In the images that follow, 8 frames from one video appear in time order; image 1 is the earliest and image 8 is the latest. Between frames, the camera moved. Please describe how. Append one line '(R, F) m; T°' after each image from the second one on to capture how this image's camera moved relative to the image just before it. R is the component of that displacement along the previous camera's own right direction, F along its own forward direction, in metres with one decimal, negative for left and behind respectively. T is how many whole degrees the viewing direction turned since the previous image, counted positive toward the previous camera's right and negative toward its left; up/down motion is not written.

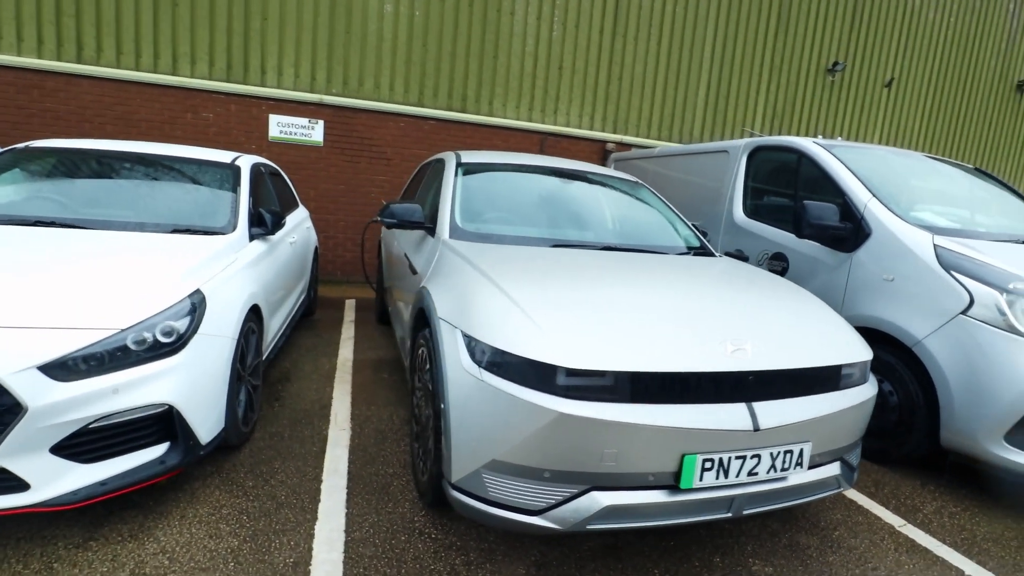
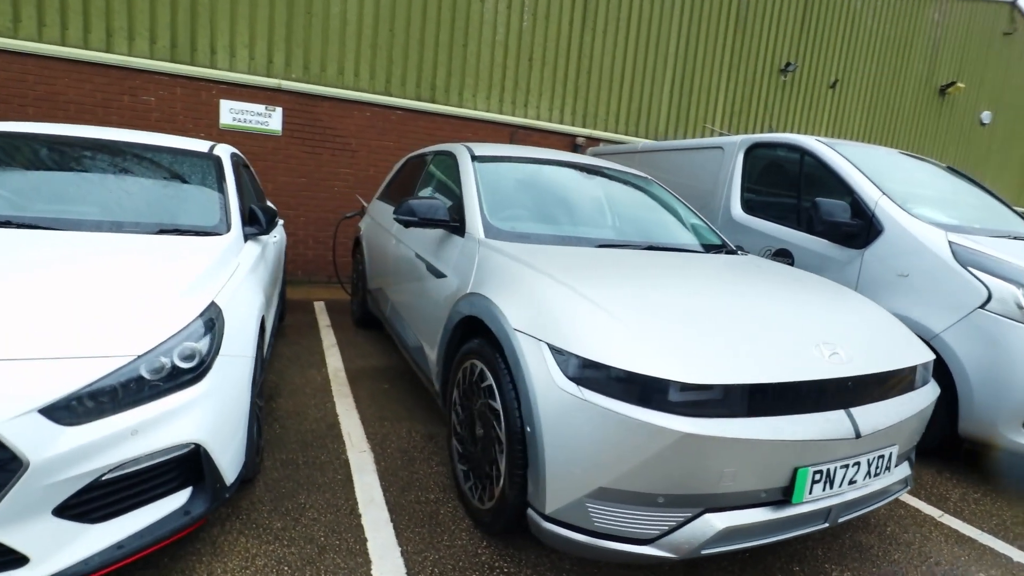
(-0.6, +0.3) m; +8°
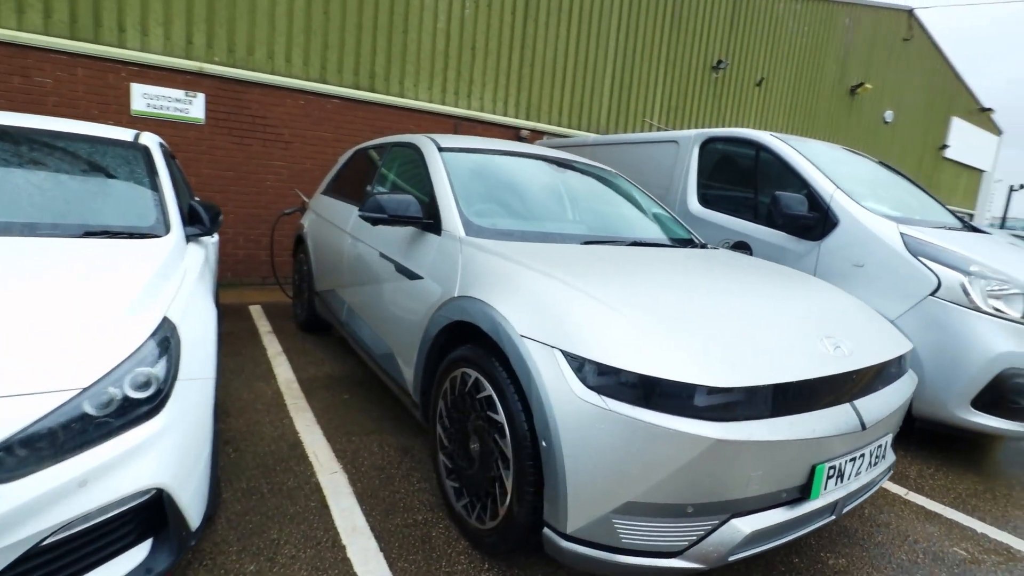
(-0.3, +0.2) m; +8°
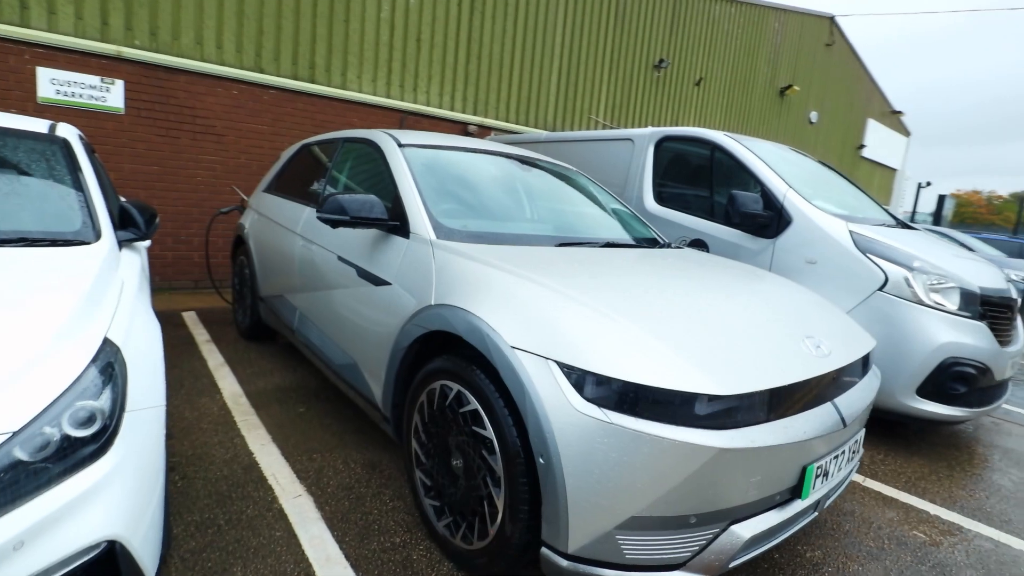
(-0.2, +0.1) m; +6°
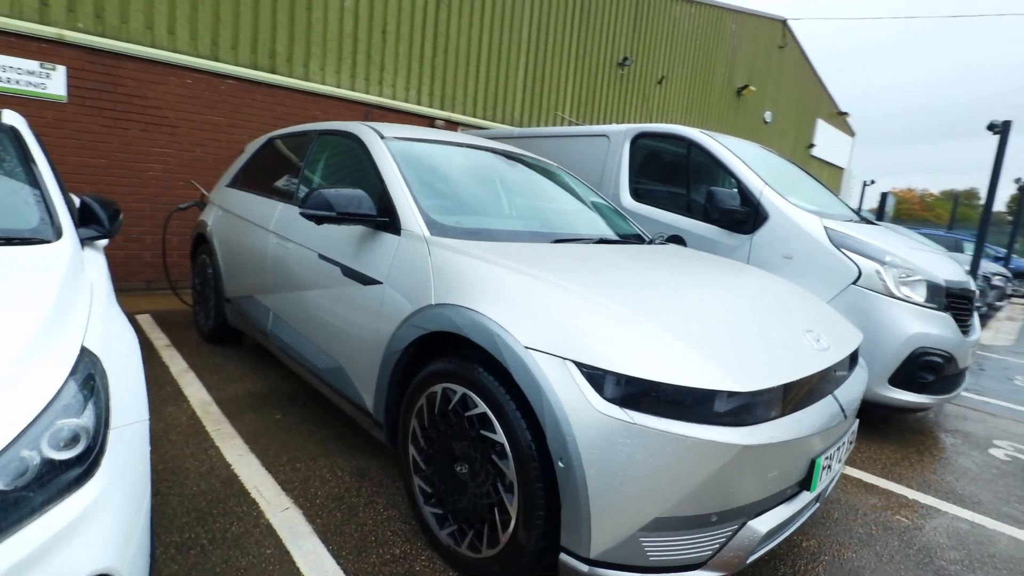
(-0.2, +0.1) m; +4°
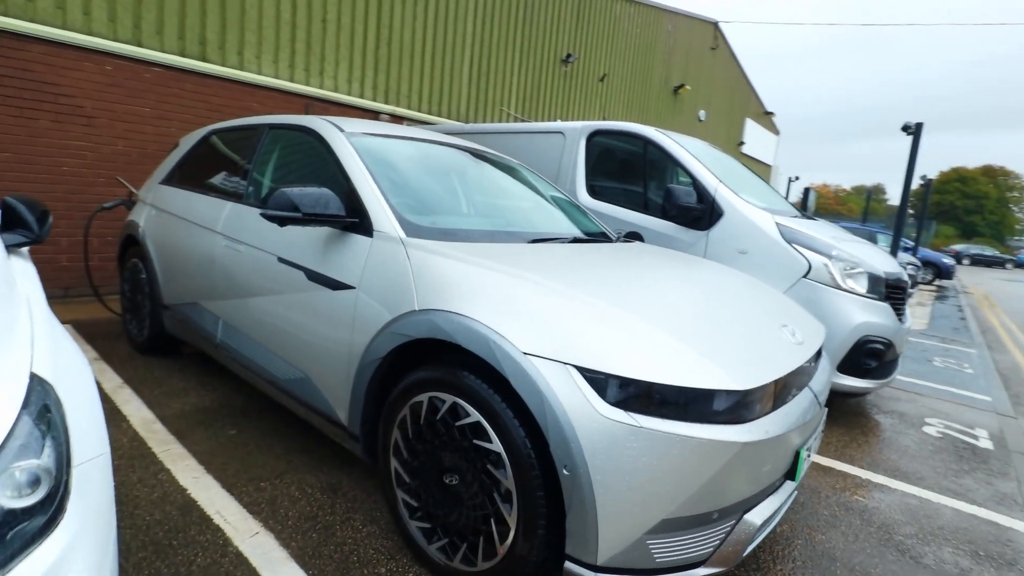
(-0.2, +0.1) m; +6°
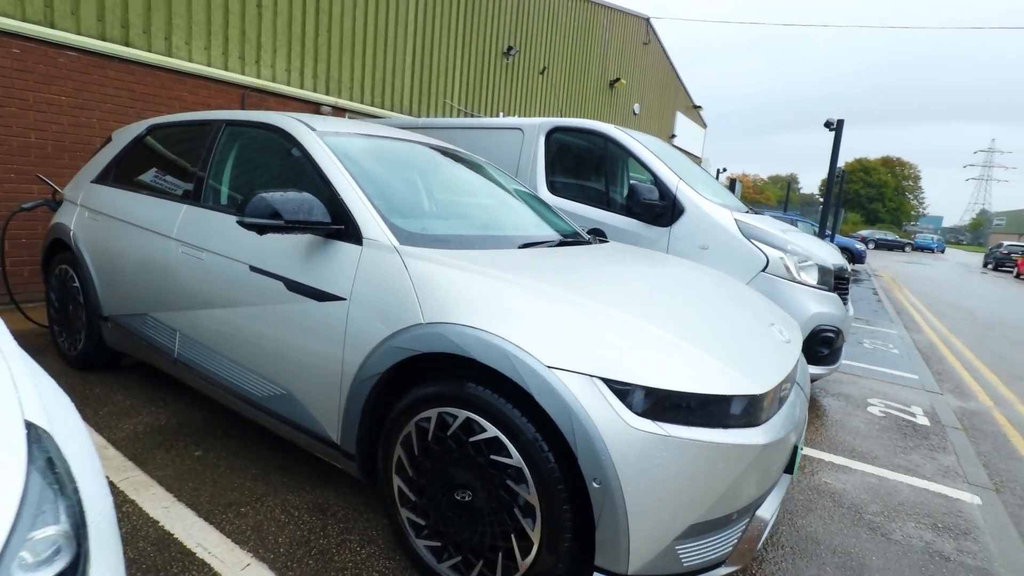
(-0.2, +0.1) m; +7°
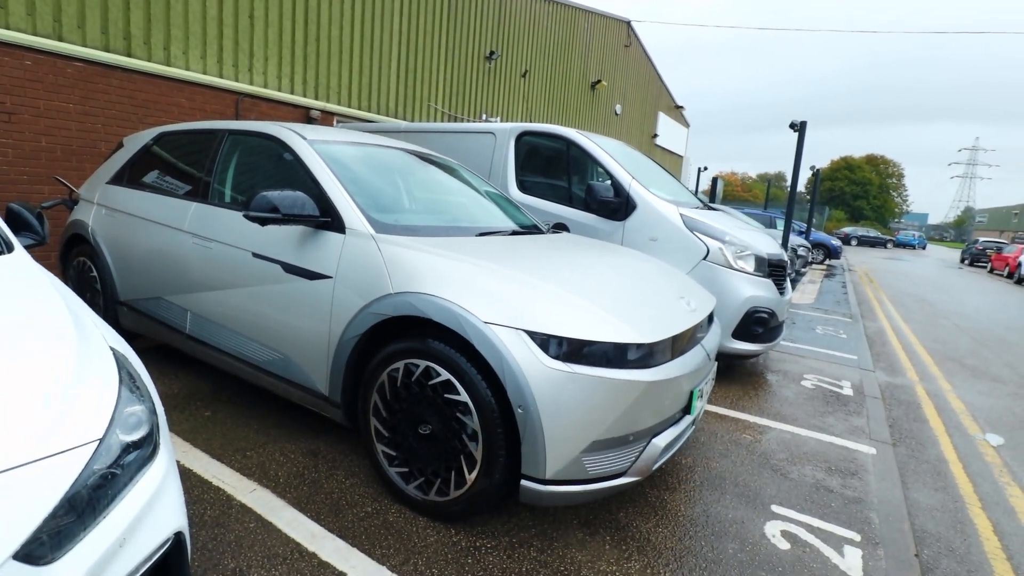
(+0.2, -0.5) m; +1°
